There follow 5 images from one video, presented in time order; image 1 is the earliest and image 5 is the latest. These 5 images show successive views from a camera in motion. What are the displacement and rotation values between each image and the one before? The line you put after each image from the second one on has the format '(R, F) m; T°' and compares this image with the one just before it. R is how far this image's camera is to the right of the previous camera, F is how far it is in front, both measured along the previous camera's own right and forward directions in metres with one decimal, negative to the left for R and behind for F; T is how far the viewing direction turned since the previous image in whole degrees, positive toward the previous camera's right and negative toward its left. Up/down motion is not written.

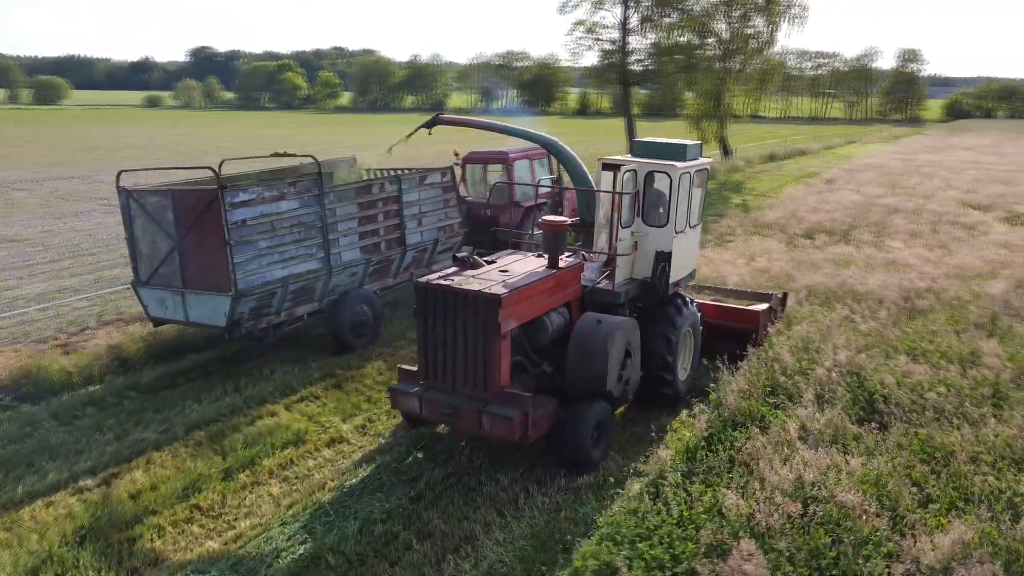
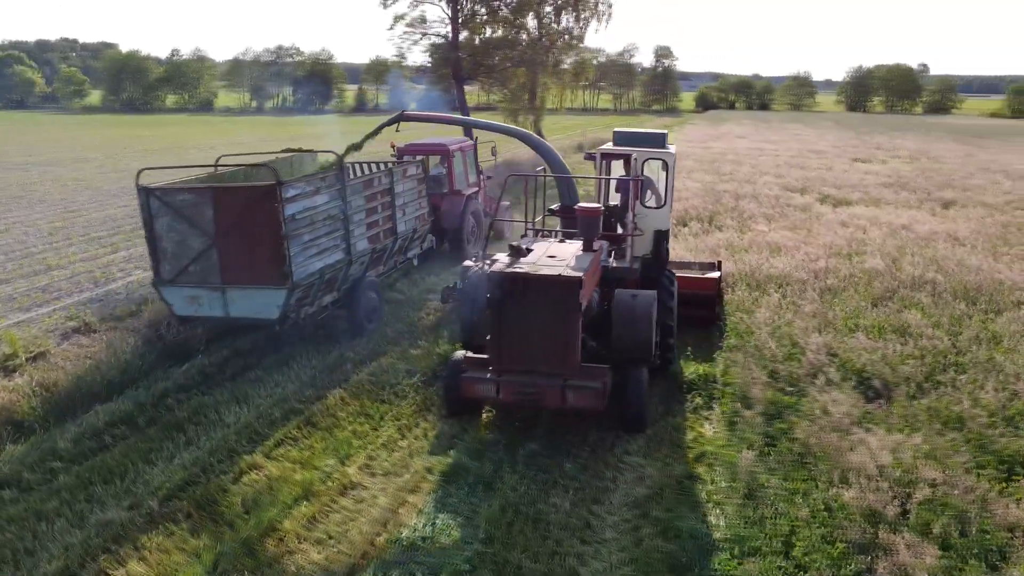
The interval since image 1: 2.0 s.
(-1.8, +0.7) m; +16°
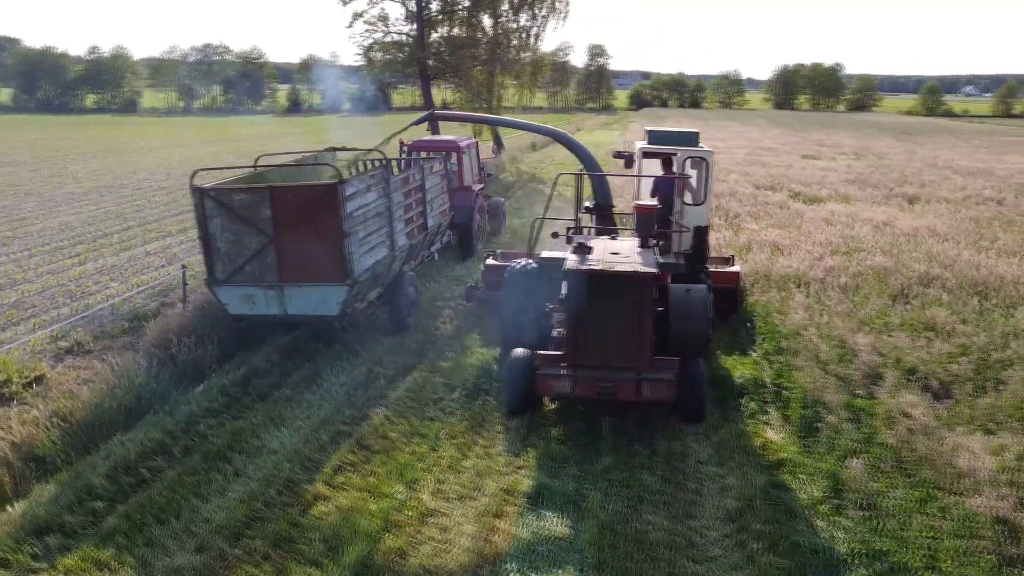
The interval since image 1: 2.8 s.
(-1.1, +0.3) m; +5°
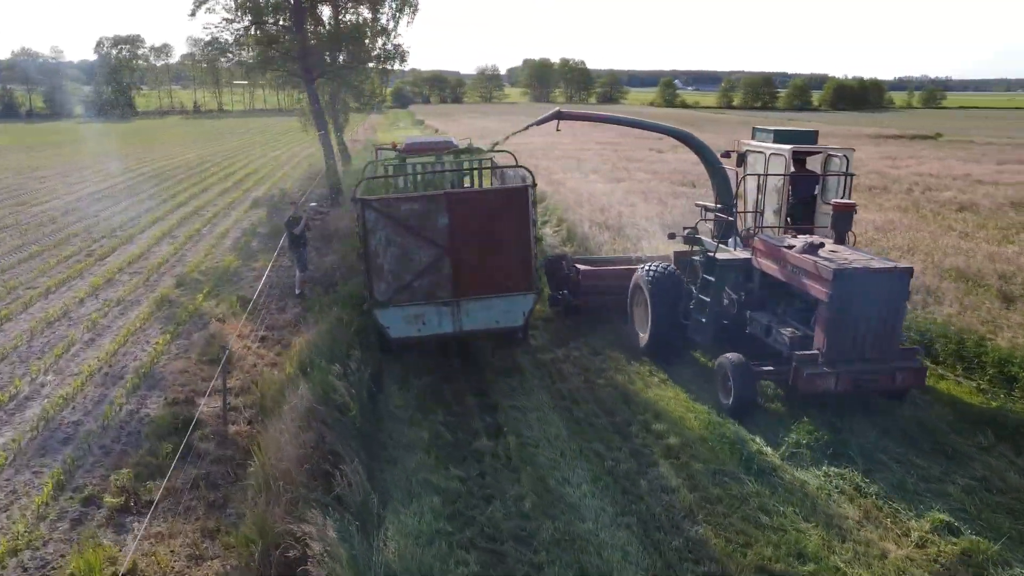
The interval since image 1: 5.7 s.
(-3.8, +2.5) m; +19°
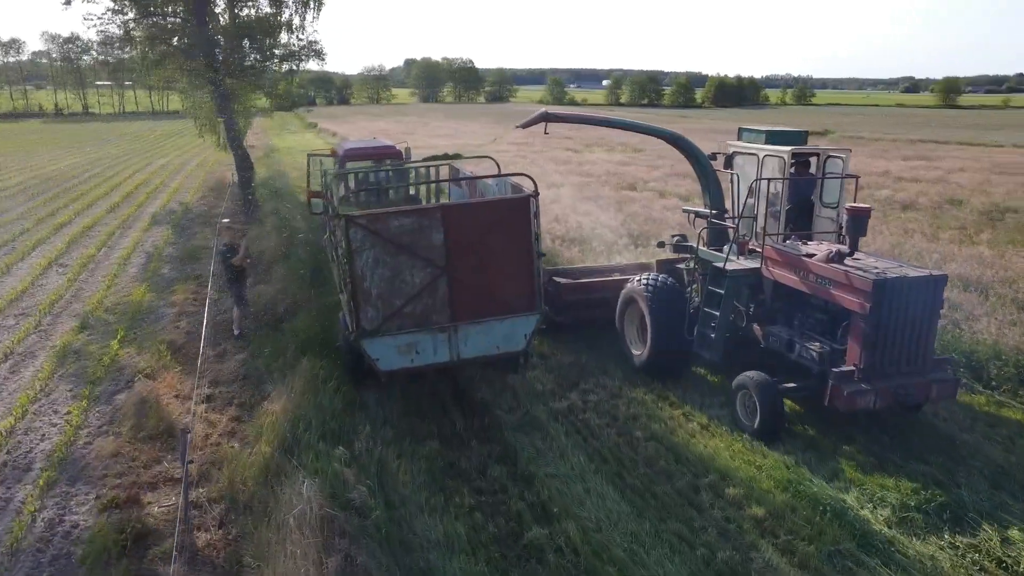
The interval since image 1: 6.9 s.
(-1.0, +1.4) m; +8°
